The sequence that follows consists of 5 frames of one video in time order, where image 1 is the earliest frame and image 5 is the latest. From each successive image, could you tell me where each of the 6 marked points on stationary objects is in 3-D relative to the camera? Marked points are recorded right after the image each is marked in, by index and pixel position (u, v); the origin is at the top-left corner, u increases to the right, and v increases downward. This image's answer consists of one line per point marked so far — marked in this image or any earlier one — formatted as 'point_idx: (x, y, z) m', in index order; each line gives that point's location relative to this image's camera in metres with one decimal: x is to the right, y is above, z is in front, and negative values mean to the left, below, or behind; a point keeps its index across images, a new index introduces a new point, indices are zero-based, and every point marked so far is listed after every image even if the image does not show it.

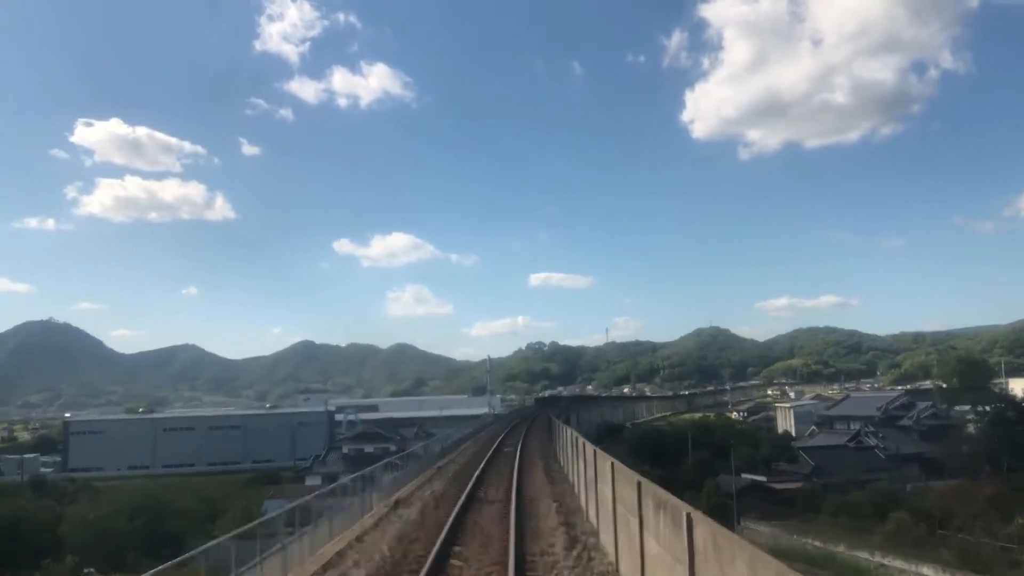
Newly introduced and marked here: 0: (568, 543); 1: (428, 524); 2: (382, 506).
0: (+0.7, -2.8, +8.1) m
1: (-1.0, -2.9, +8.6) m
2: (-1.6, -2.7, +8.7) m
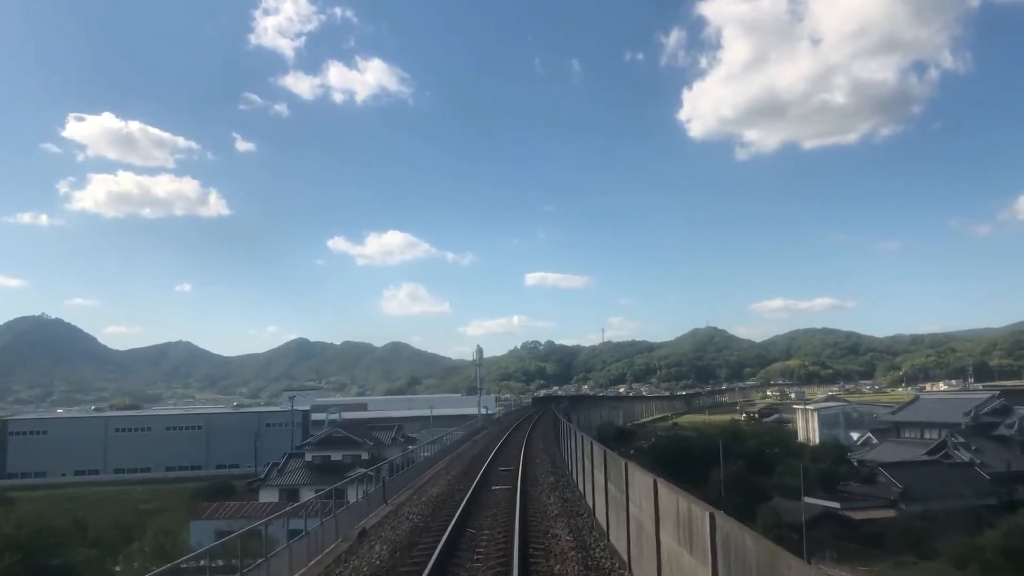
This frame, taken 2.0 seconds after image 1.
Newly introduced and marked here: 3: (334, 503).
0: (+0.6, -2.7, +6.9) m
1: (-1.0, -2.7, +7.5) m
2: (-1.6, -2.5, +7.5) m
3: (-1.6, -2.0, +6.7) m
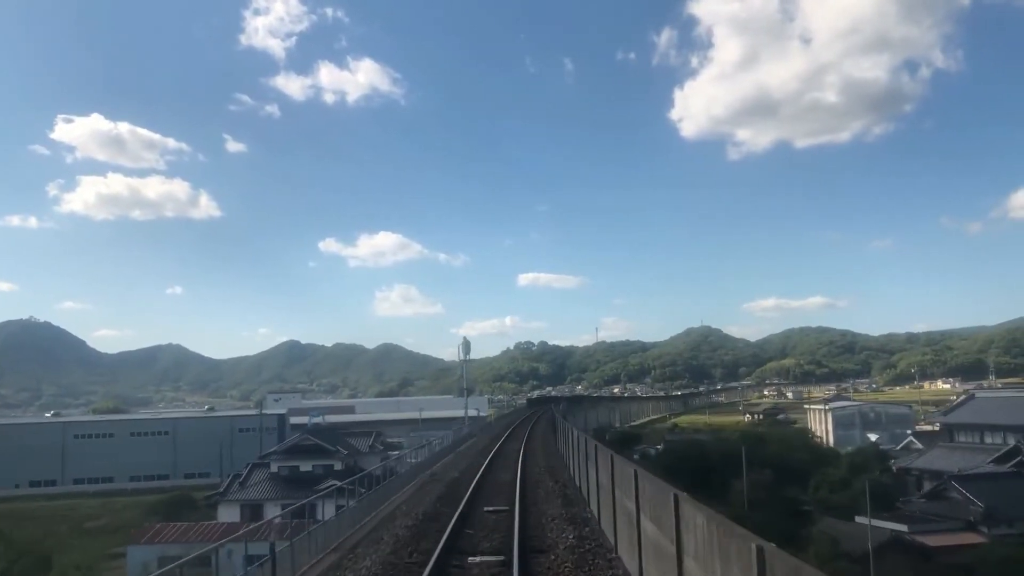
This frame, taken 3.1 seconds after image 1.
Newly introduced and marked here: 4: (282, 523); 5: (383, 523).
0: (+0.6, -2.5, +6.2) m
1: (-1.1, -2.6, +6.7) m
2: (-1.7, -2.4, +6.8) m
3: (-1.7, -1.9, +5.9) m
4: (-1.7, -1.8, +5.5) m
5: (-1.6, -2.9, +9.2) m
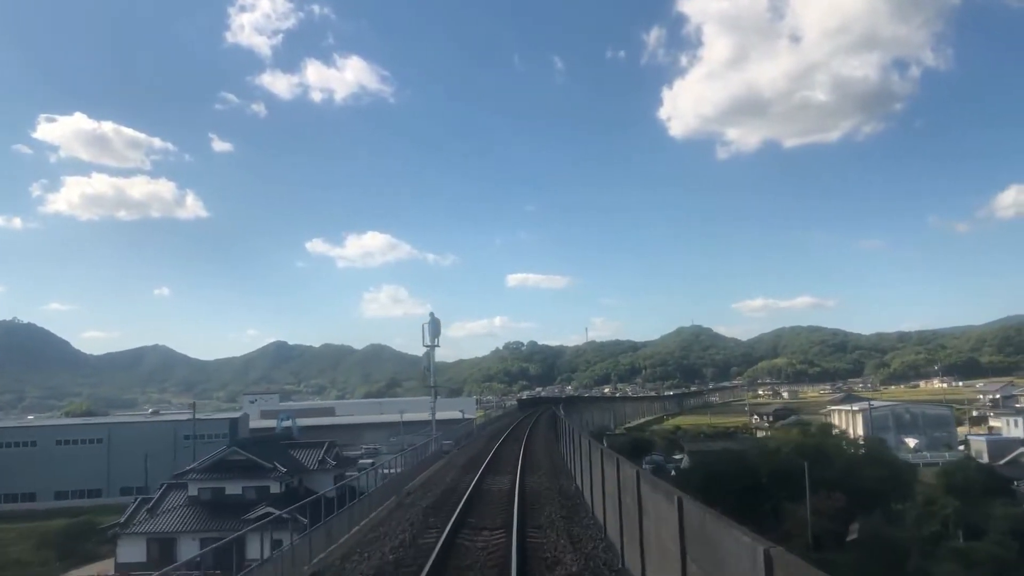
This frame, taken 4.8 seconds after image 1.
0: (+0.5, -2.4, +5.0) m
1: (-1.2, -2.4, +5.4) m
2: (-1.8, -2.2, +5.5) m
3: (-1.8, -1.7, +4.7) m
4: (-1.8, -1.6, +4.2) m
5: (-1.7, -2.7, +7.9) m
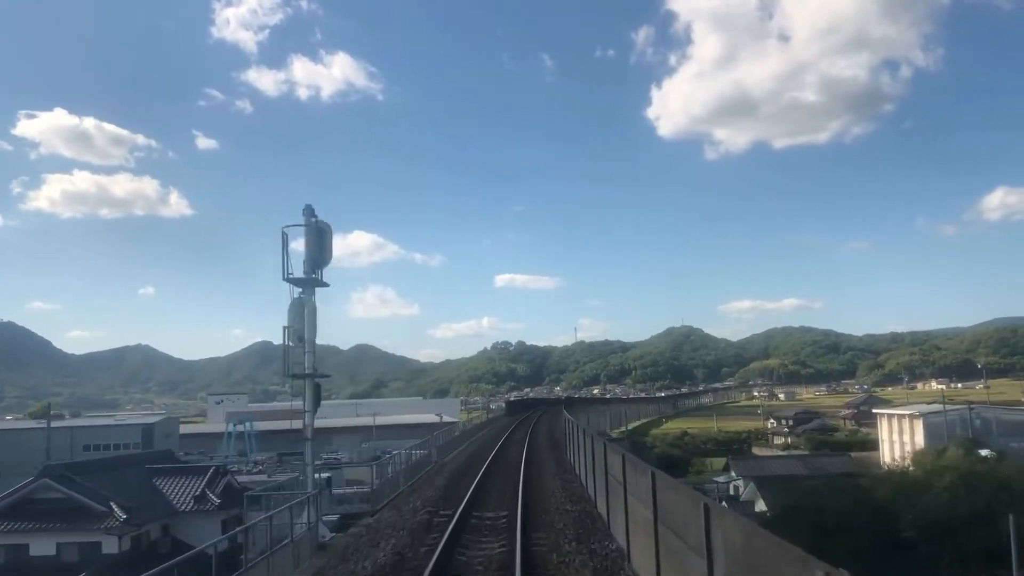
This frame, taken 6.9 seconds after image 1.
0: (+0.4, -2.1, +3.3) m
1: (-1.2, -2.1, +3.8) m
2: (-1.8, -2.0, +3.8) m
3: (-1.8, -1.5, +3.0) m
4: (-1.8, -1.3, +2.6) m
5: (-1.9, -2.5, +6.2) m
